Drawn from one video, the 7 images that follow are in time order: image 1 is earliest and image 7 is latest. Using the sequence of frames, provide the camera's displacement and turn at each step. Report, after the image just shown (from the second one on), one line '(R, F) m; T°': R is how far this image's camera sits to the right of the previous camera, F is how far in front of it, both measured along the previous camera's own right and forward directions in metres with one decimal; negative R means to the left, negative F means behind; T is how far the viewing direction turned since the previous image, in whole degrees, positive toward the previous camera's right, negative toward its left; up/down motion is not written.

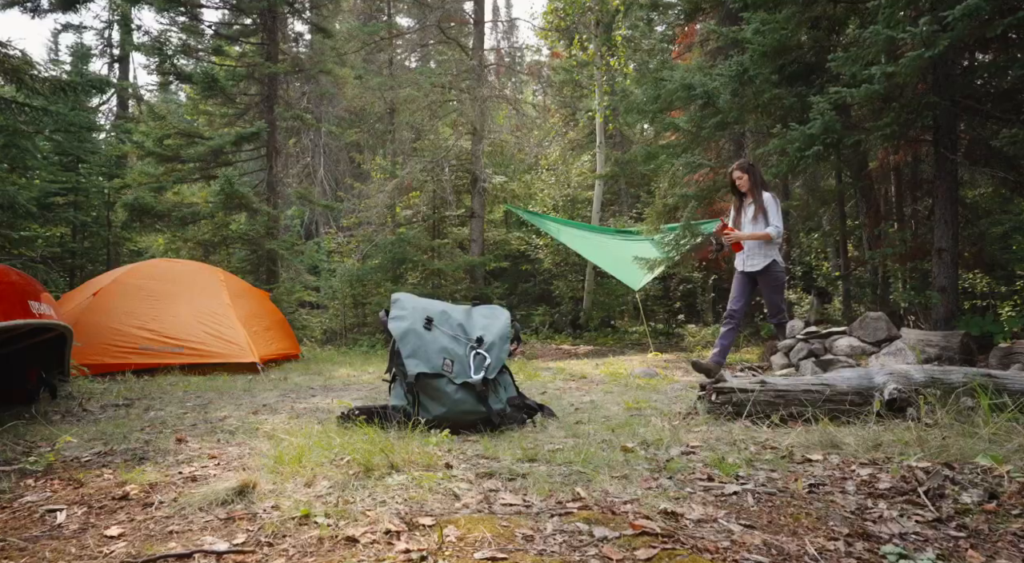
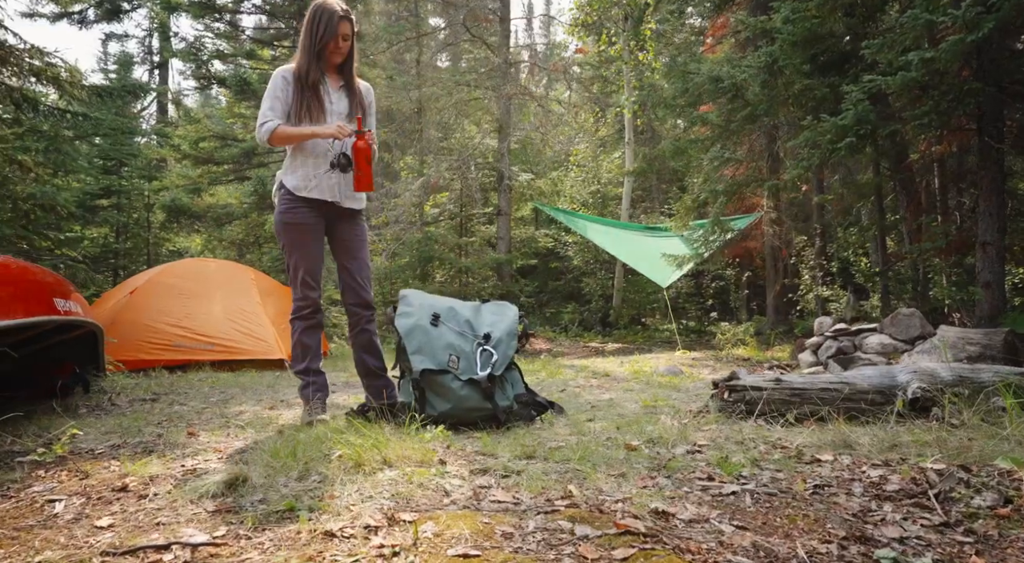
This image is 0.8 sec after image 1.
(+0.3, 0.0) m; -4°
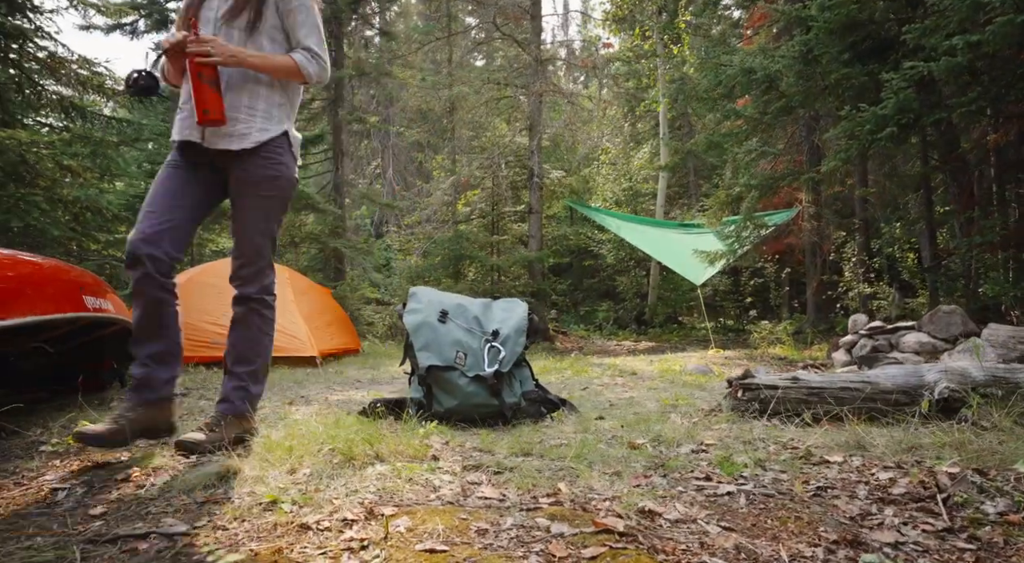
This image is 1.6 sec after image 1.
(+0.3, 0.0) m; -4°
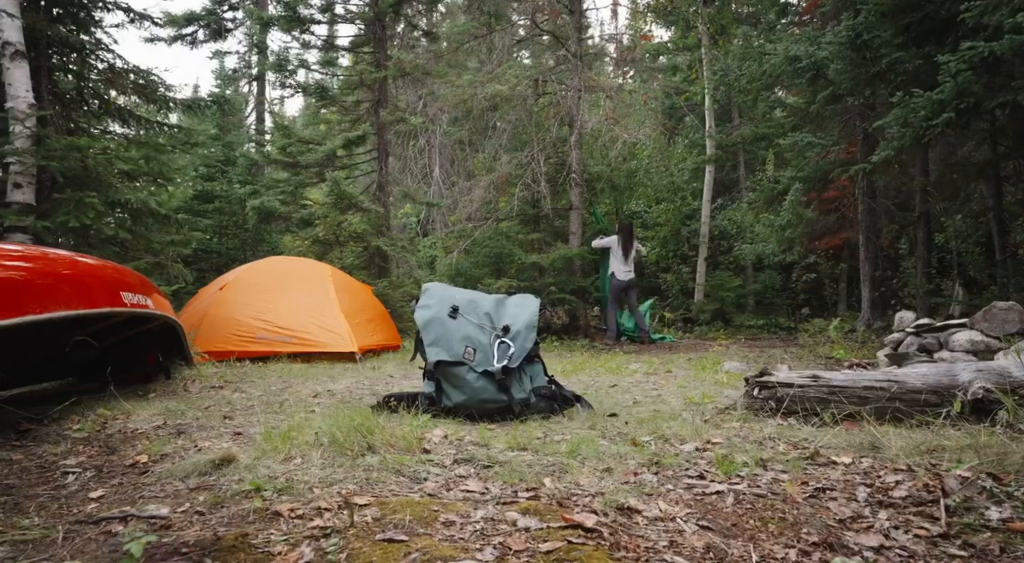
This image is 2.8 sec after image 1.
(+0.4, 0.0) m; -6°
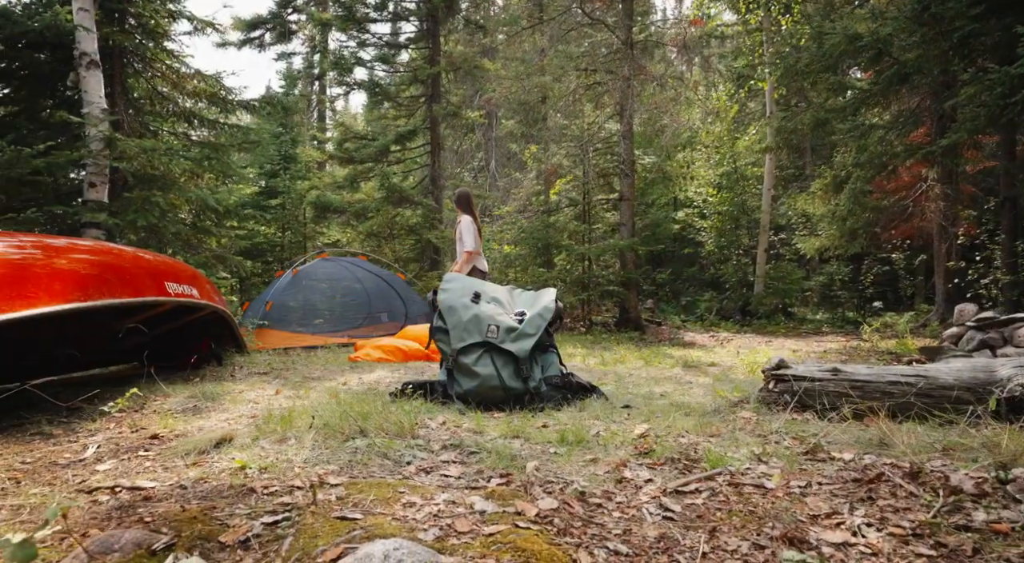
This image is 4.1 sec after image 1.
(+0.5, 0.0) m; -7°
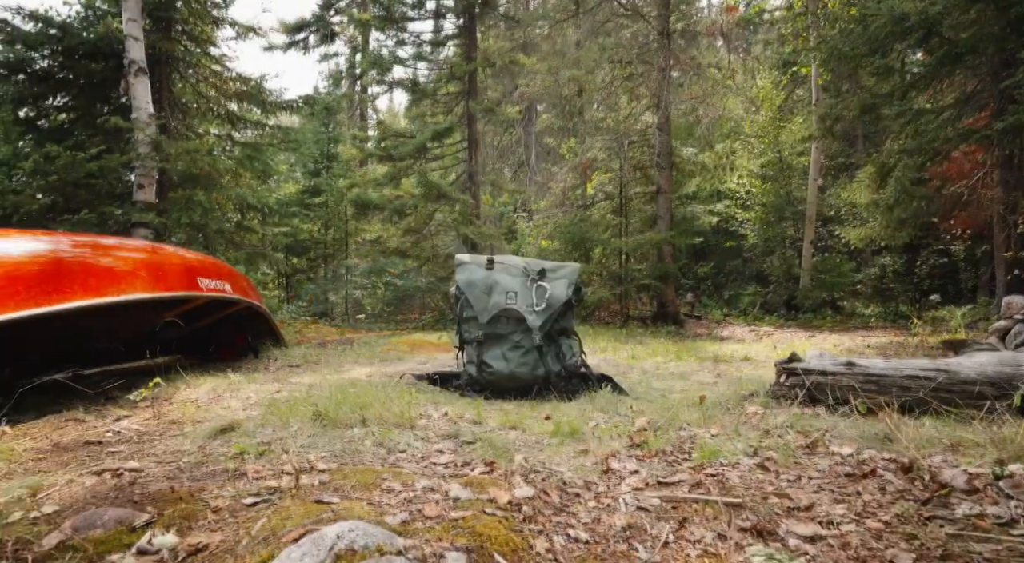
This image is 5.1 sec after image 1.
(+0.3, 0.0) m; -5°
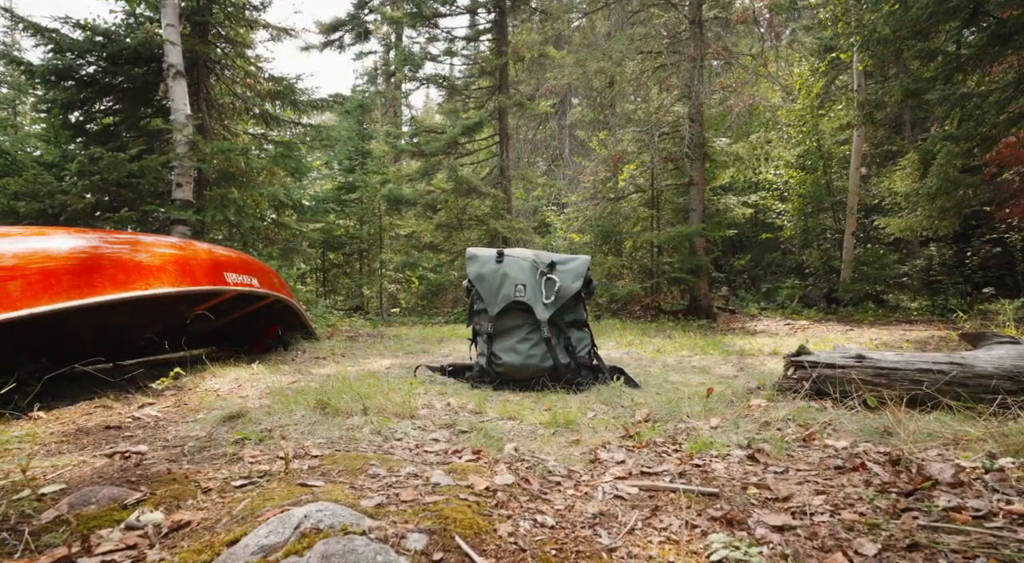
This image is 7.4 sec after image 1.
(+0.3, 0.0) m; -4°
